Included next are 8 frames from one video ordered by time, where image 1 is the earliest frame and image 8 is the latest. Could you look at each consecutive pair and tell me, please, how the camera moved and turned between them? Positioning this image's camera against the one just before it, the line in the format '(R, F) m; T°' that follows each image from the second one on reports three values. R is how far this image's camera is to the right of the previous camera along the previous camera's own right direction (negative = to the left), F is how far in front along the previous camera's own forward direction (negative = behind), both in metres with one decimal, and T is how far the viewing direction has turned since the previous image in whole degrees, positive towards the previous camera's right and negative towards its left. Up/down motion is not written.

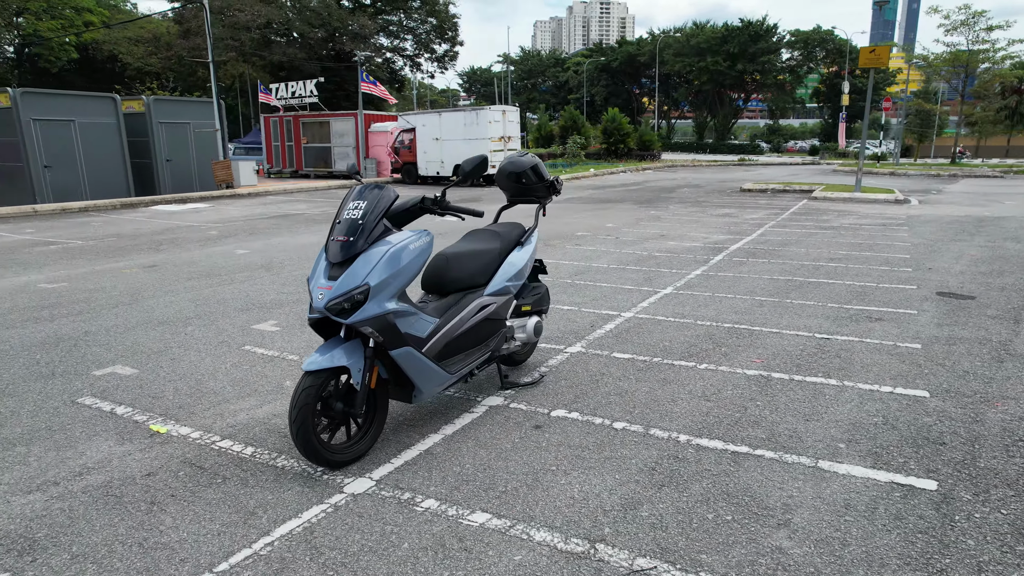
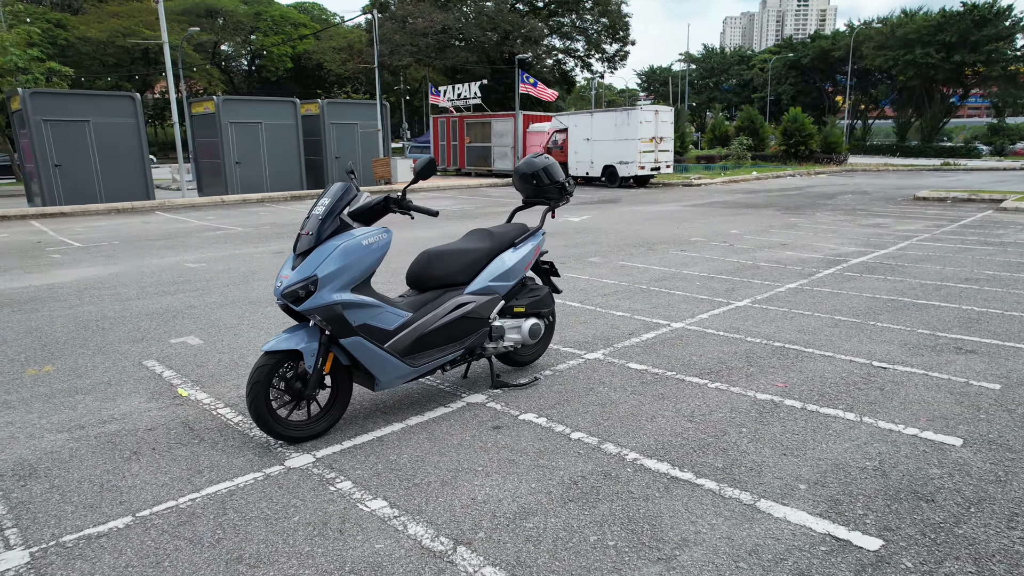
(+1.2, +0.1) m; -15°
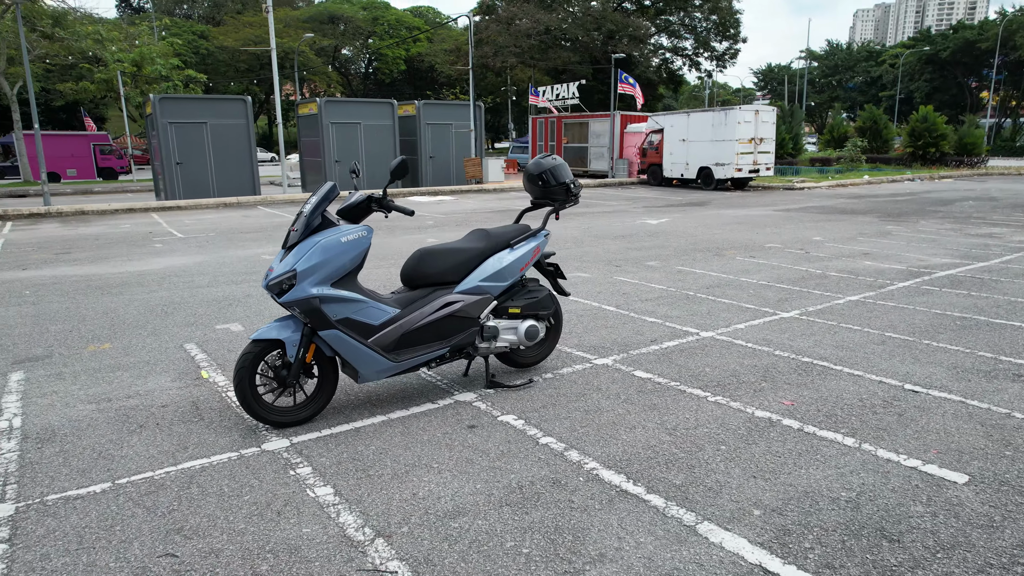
(+0.8, +0.1) m; -9°
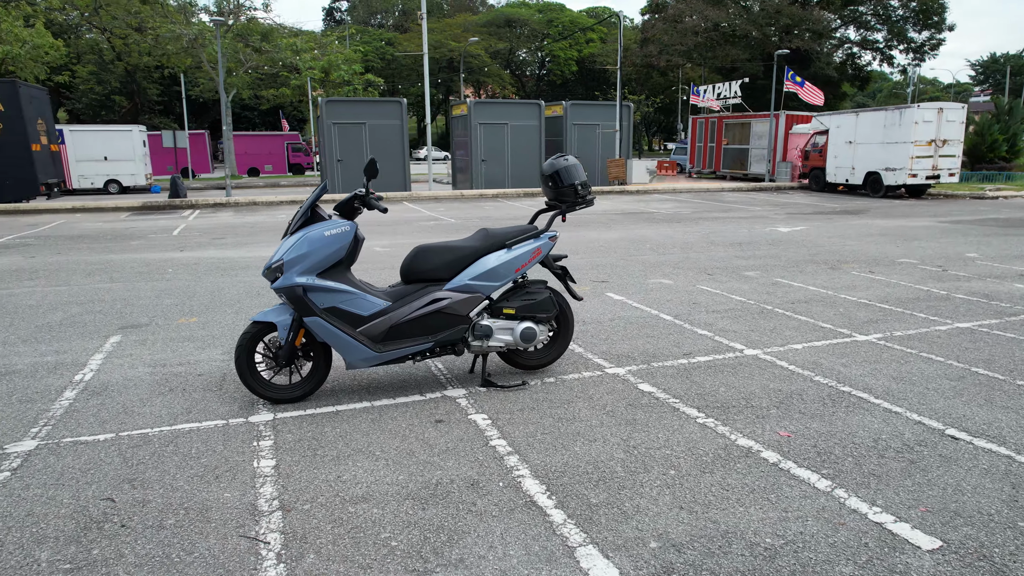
(+1.2, +0.2) m; -14°
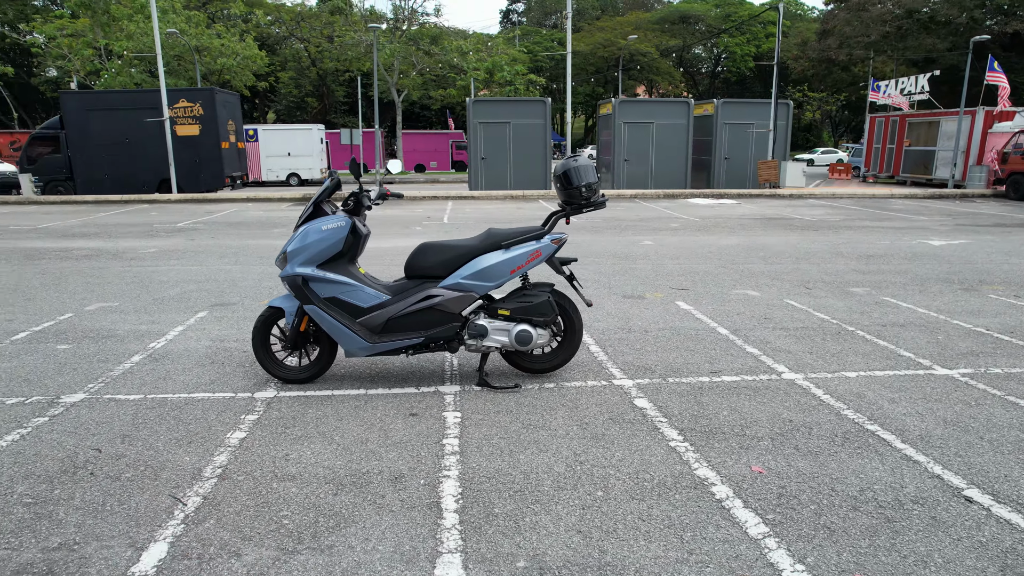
(+1.1, +0.2) m; -14°
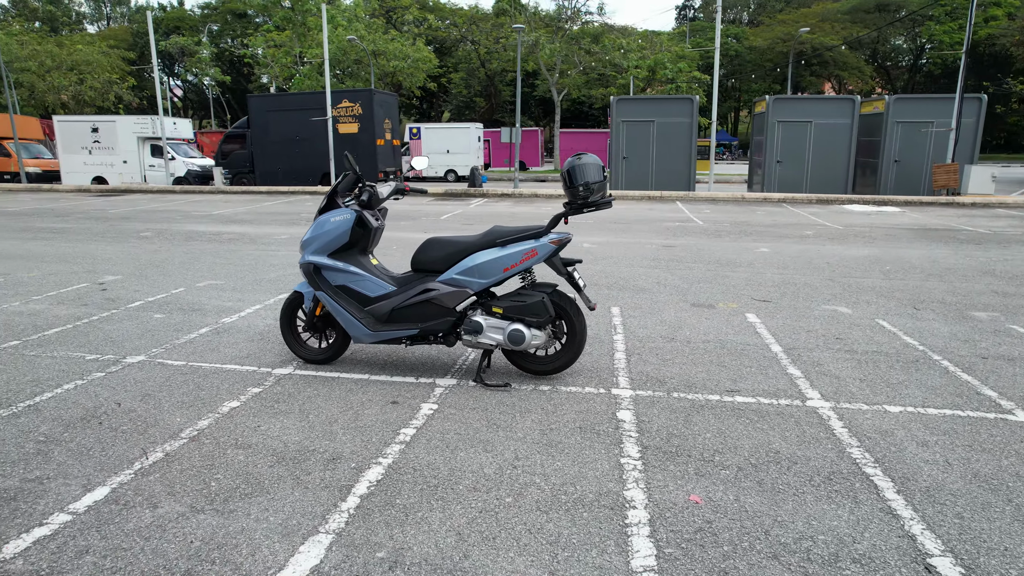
(+1.1, +0.2) m; -14°
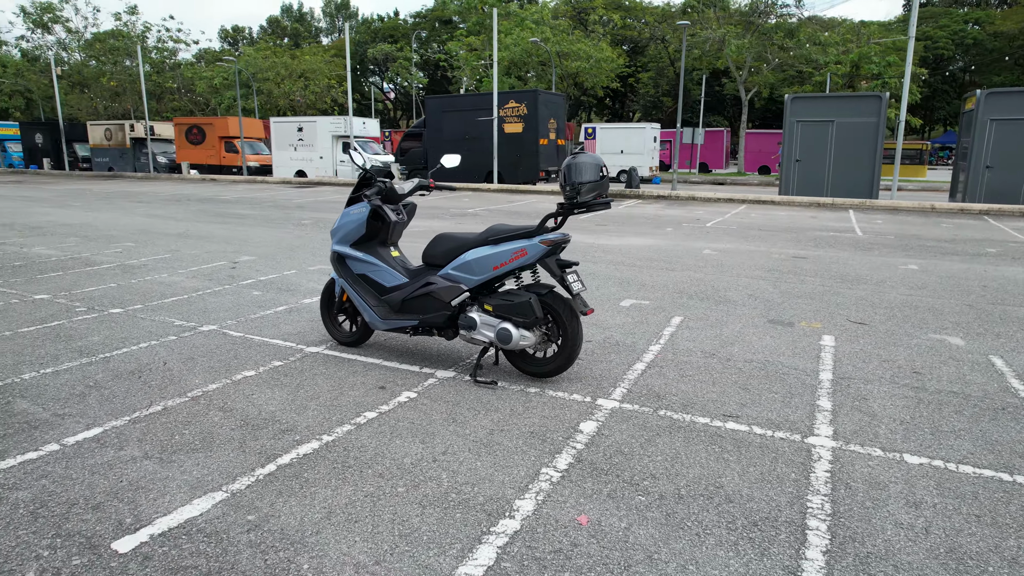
(+1.3, +0.2) m; -16°
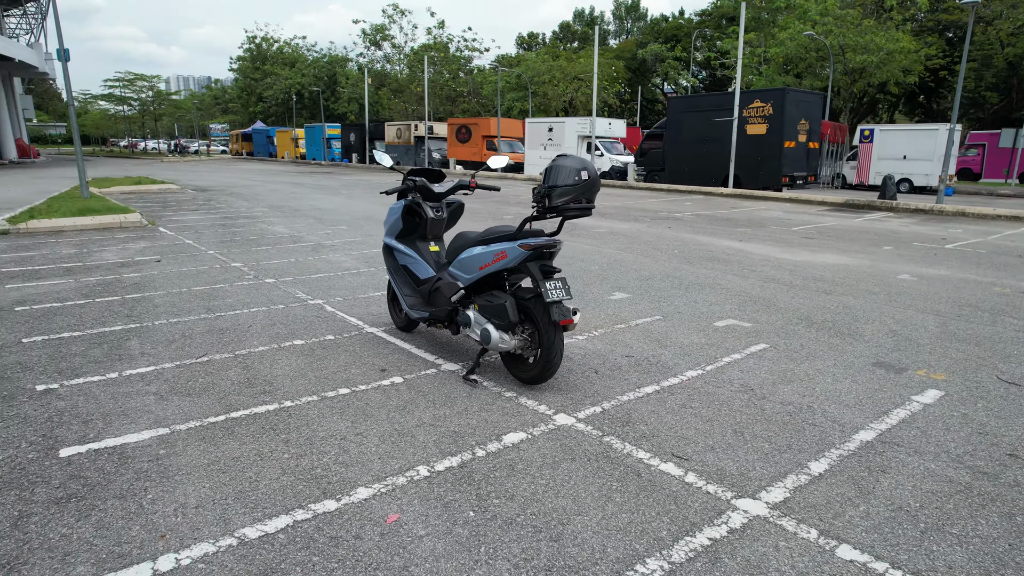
(+1.9, +0.4) m; -24°
